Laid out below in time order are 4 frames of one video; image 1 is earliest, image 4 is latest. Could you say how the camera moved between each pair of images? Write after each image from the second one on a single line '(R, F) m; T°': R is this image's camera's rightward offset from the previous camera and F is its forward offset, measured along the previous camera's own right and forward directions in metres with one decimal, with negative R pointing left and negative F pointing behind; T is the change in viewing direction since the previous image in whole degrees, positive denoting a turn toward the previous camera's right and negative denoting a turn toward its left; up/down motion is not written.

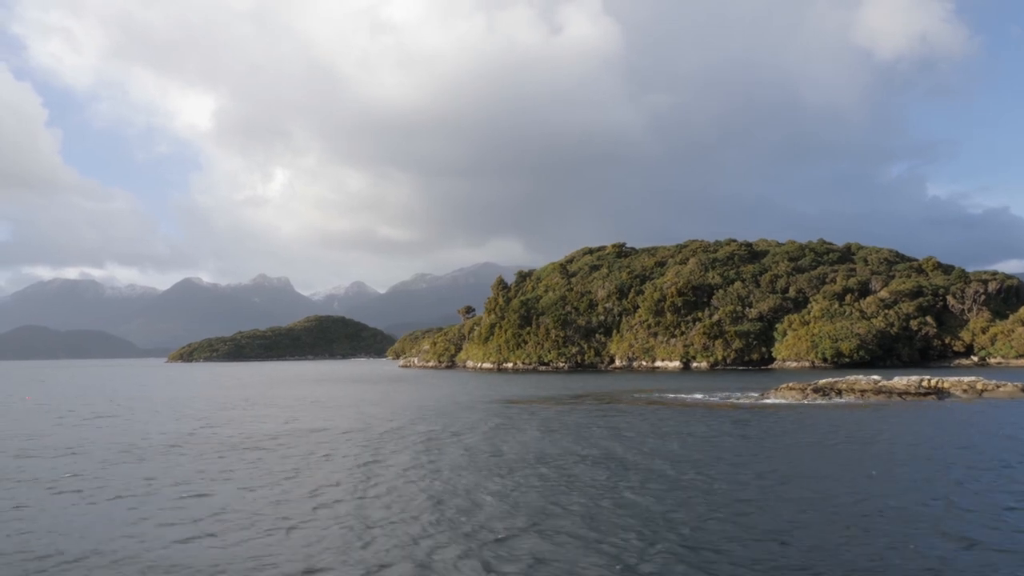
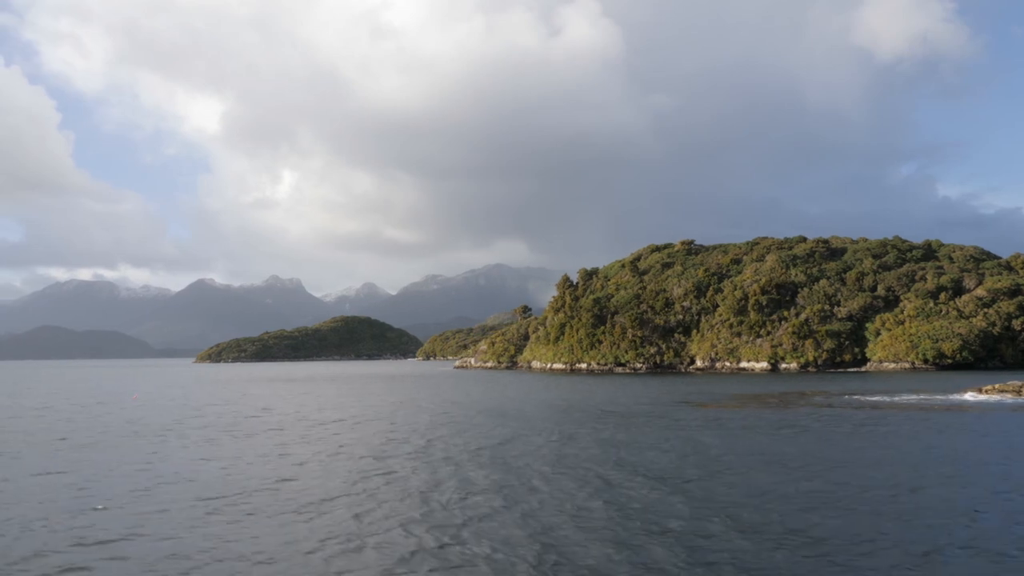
(-9.5, +3.5) m; -1°
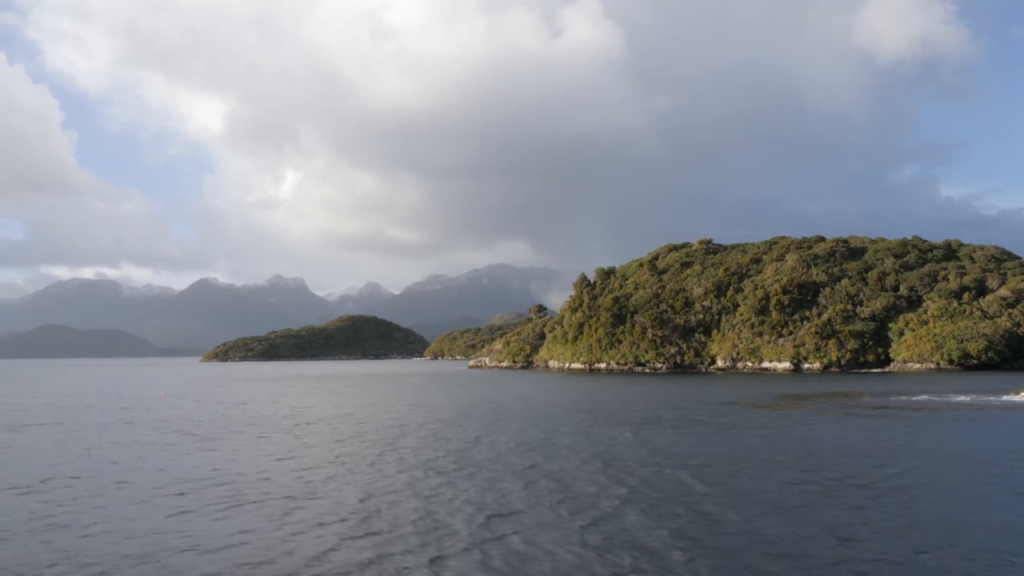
(-2.5, +0.5) m; 0°
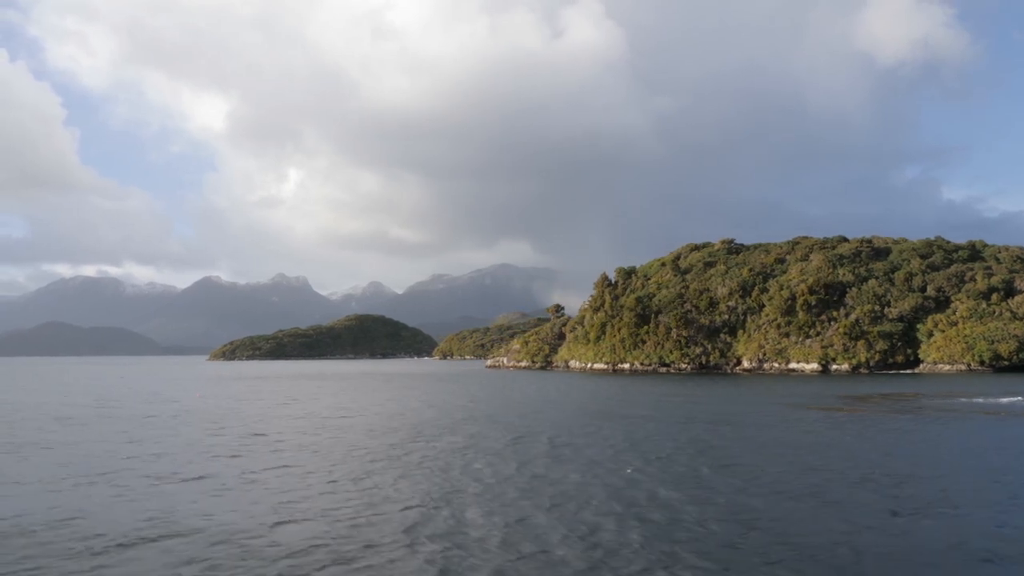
(-3.1, +0.7) m; 0°
